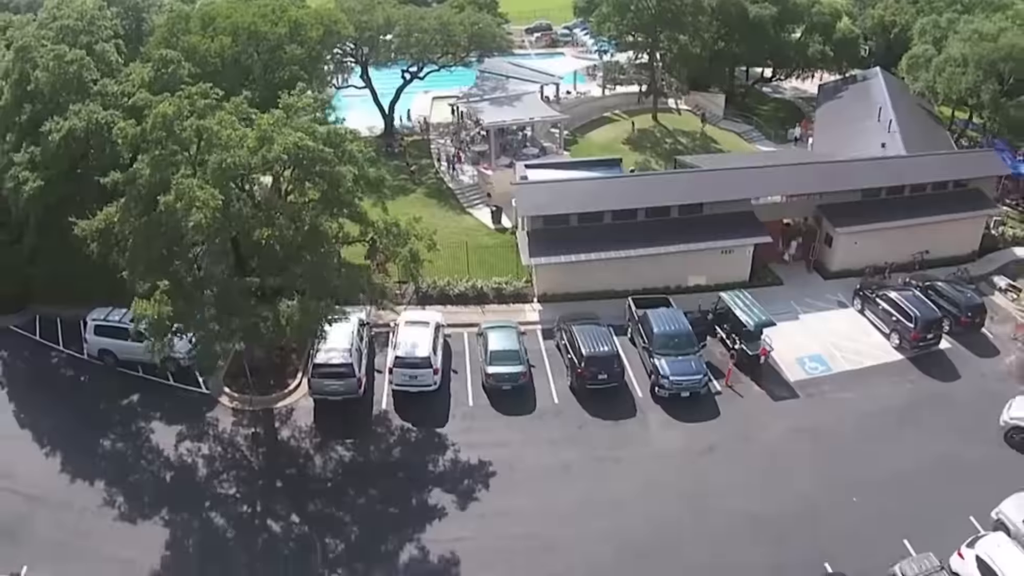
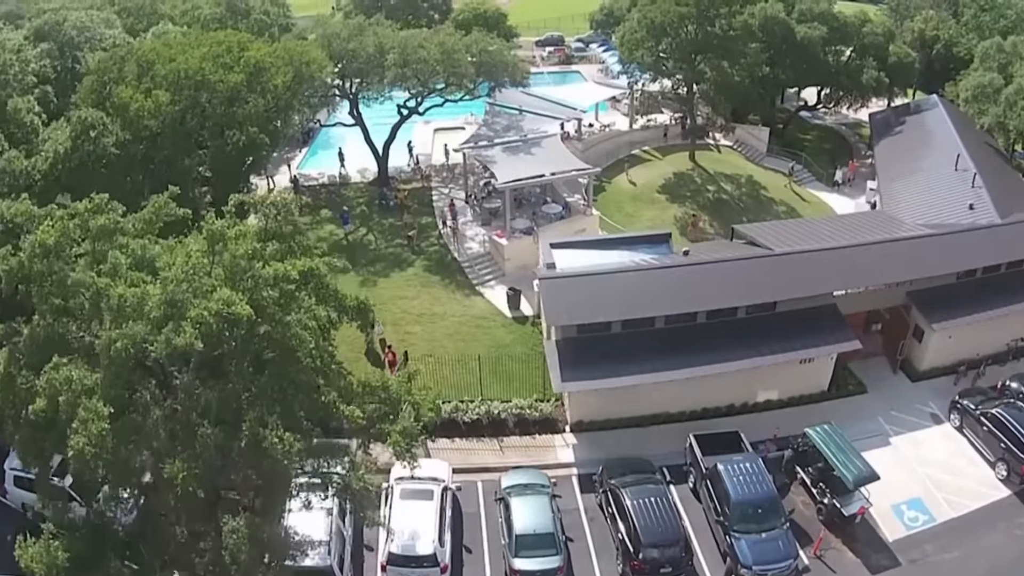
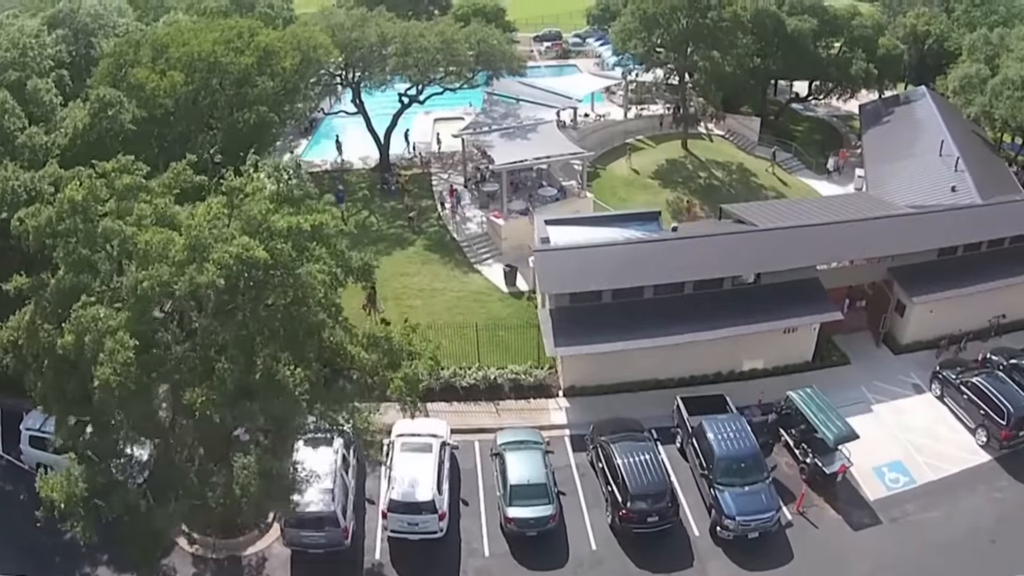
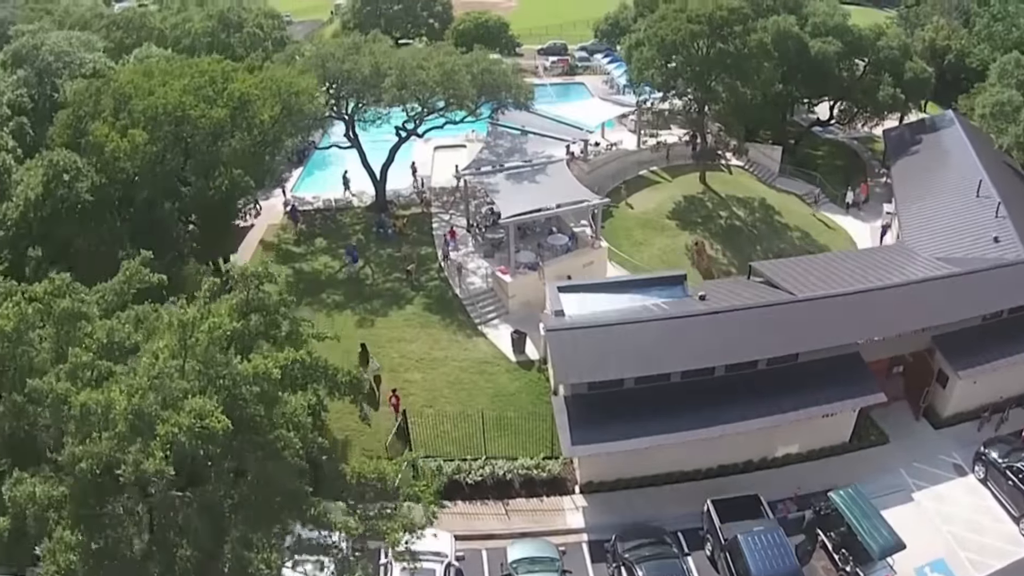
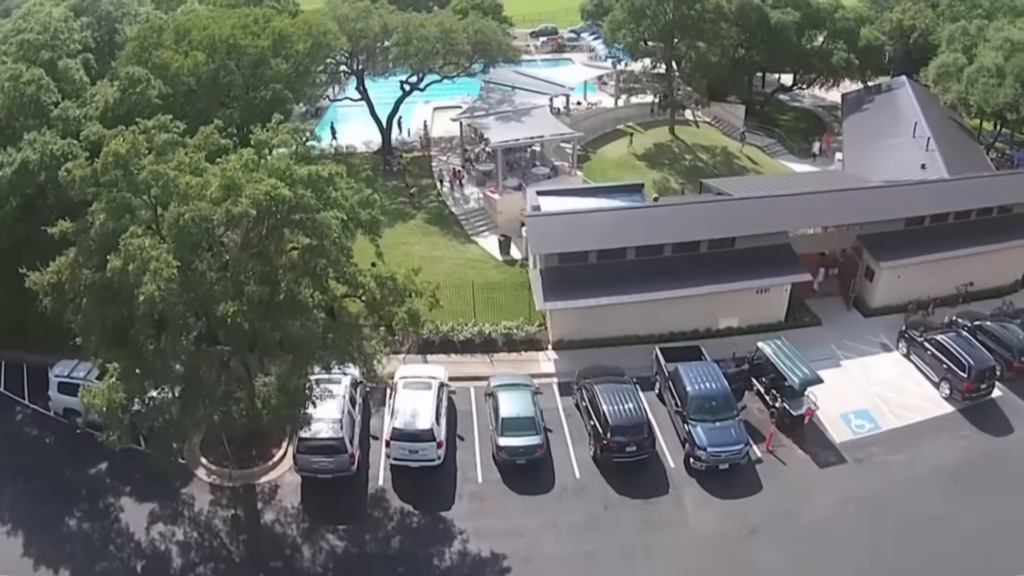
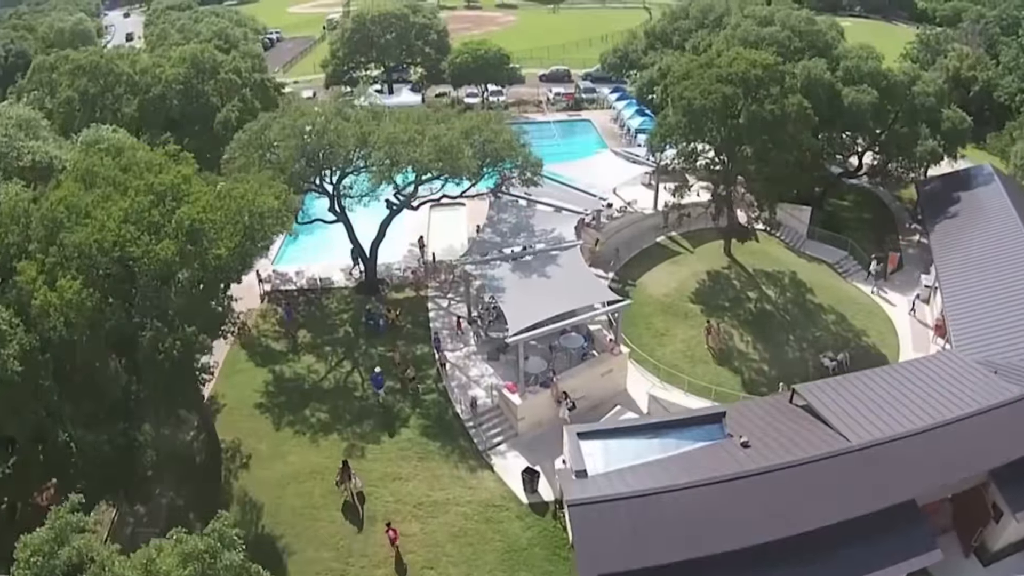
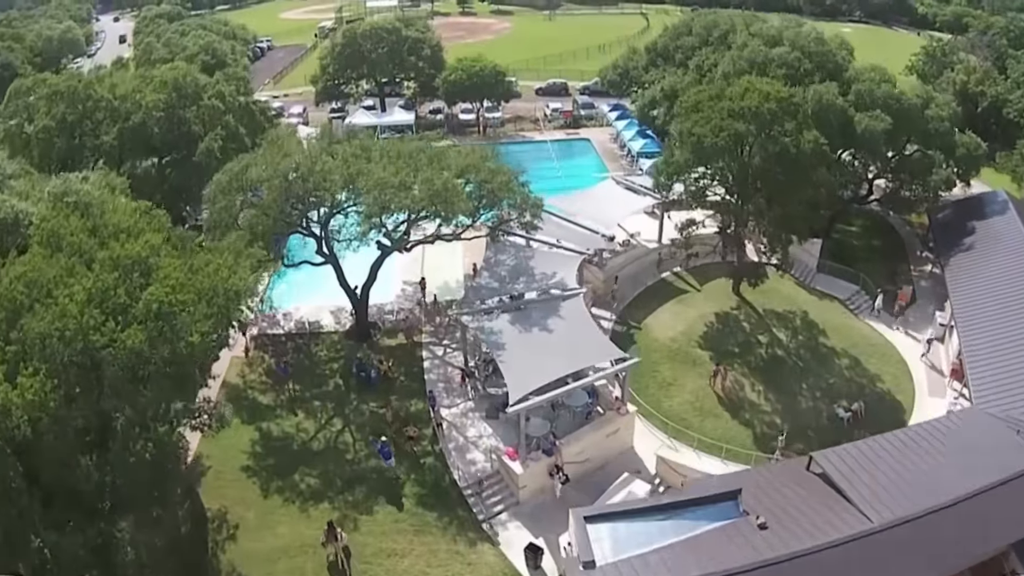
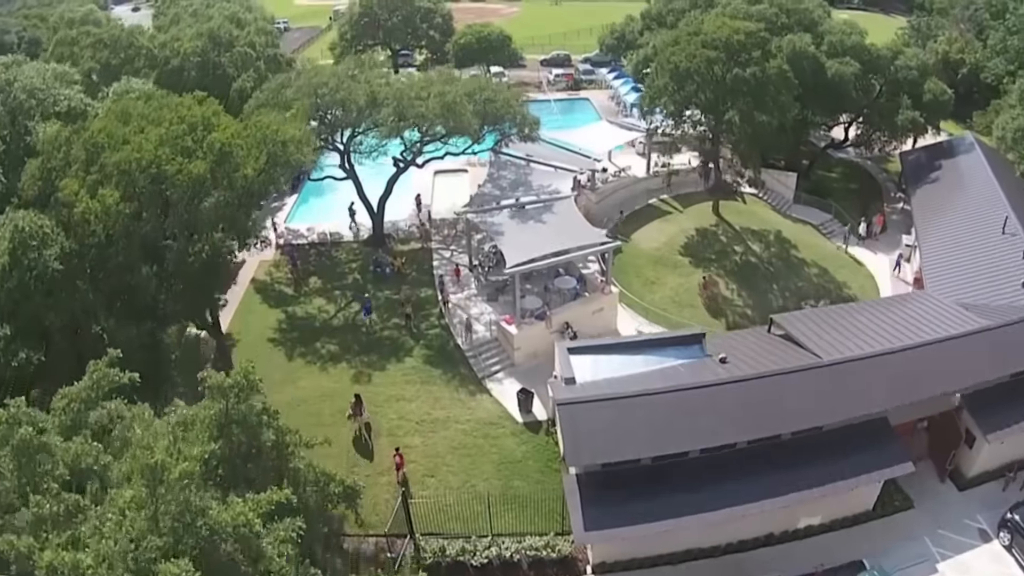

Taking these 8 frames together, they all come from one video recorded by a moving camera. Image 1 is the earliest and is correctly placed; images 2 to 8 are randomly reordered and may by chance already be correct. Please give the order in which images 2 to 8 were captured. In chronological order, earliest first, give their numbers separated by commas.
5, 3, 2, 4, 8, 6, 7
